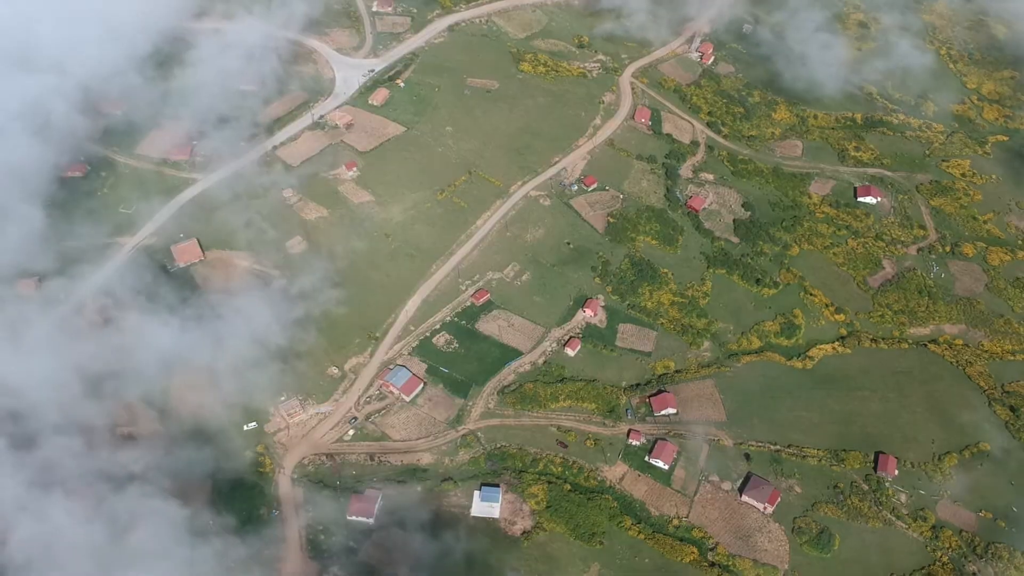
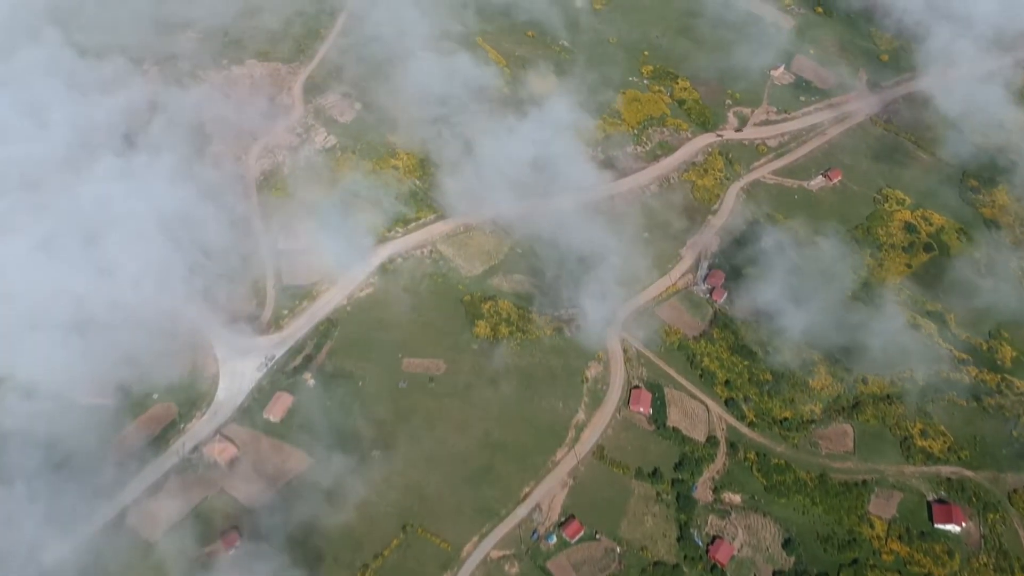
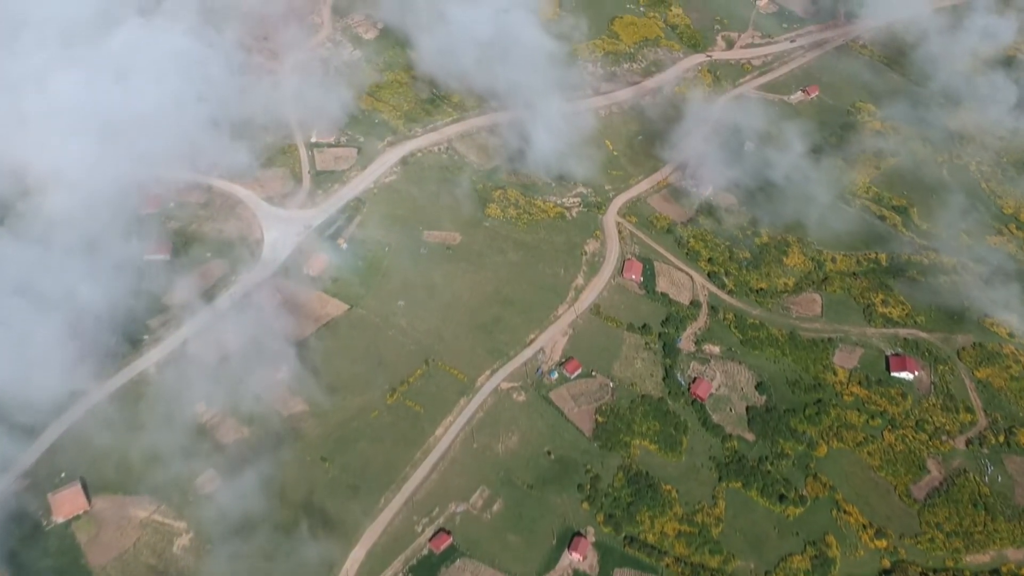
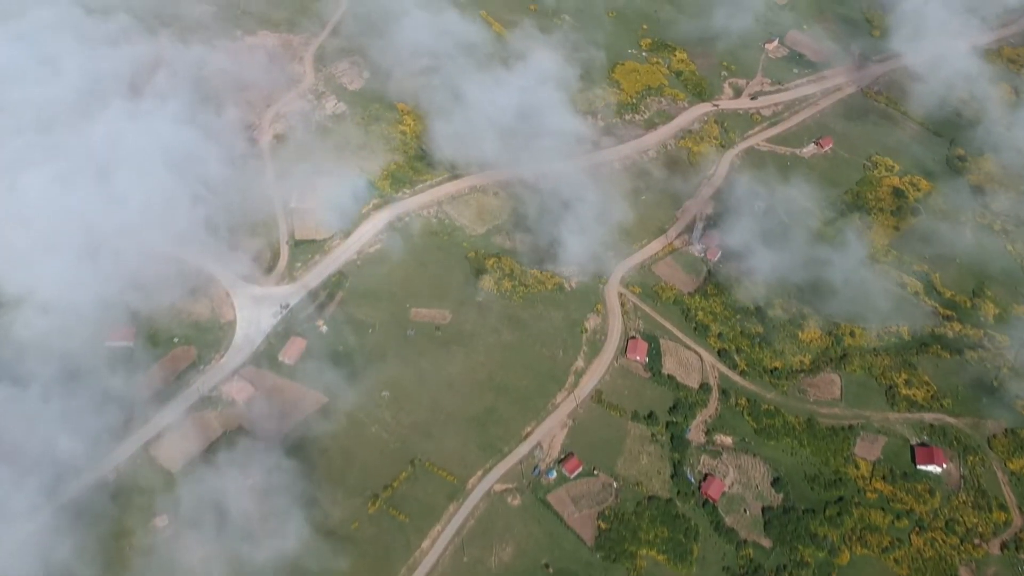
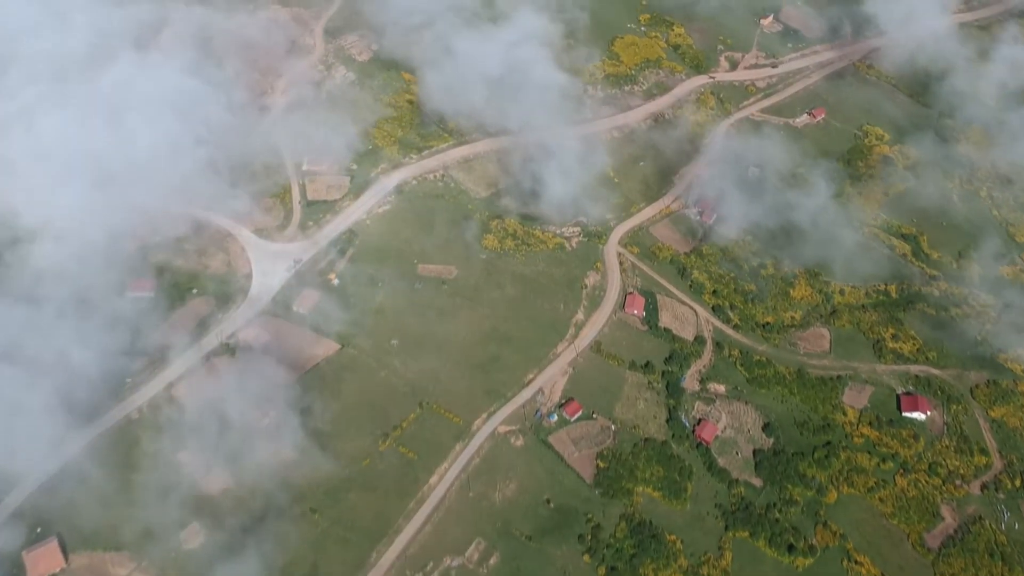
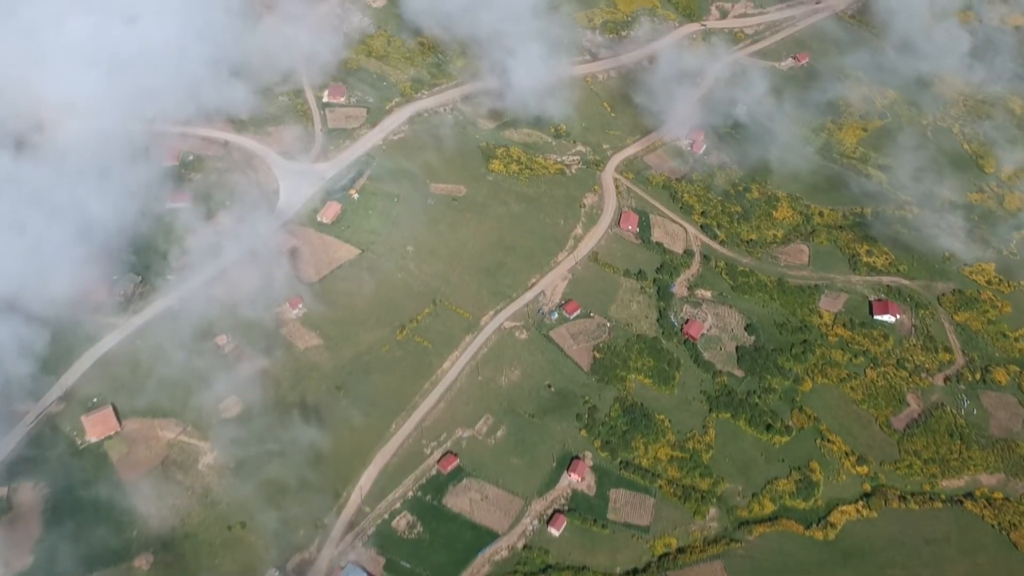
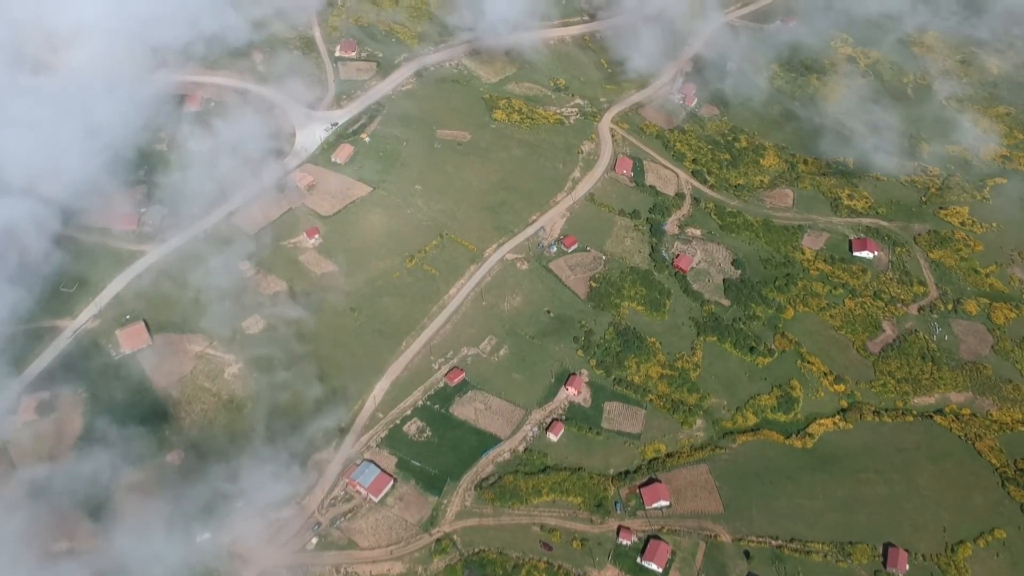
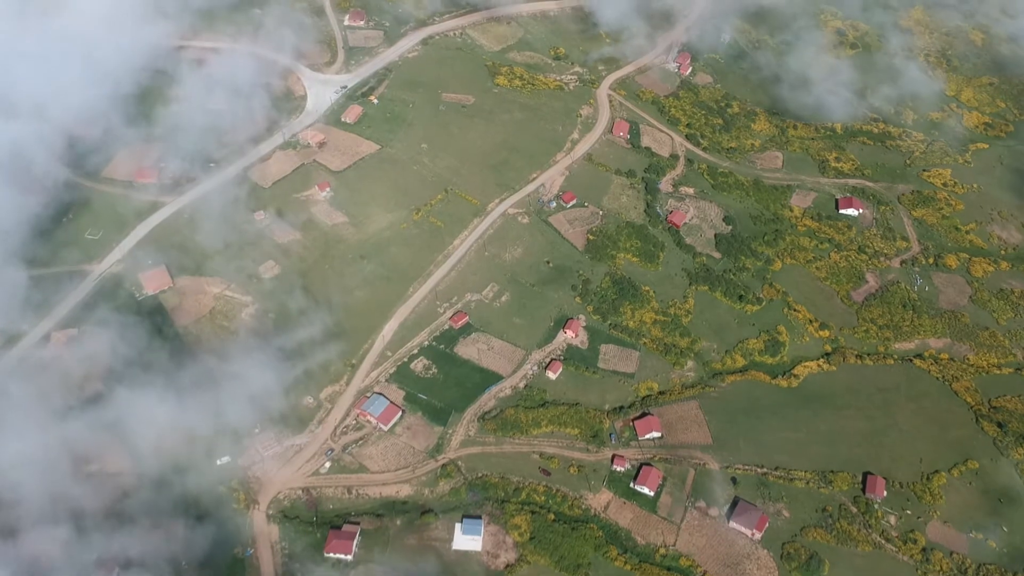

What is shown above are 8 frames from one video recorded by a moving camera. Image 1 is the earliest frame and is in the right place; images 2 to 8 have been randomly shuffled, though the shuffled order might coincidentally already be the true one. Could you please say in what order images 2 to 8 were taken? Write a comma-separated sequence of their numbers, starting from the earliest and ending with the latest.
8, 7, 6, 3, 5, 4, 2
